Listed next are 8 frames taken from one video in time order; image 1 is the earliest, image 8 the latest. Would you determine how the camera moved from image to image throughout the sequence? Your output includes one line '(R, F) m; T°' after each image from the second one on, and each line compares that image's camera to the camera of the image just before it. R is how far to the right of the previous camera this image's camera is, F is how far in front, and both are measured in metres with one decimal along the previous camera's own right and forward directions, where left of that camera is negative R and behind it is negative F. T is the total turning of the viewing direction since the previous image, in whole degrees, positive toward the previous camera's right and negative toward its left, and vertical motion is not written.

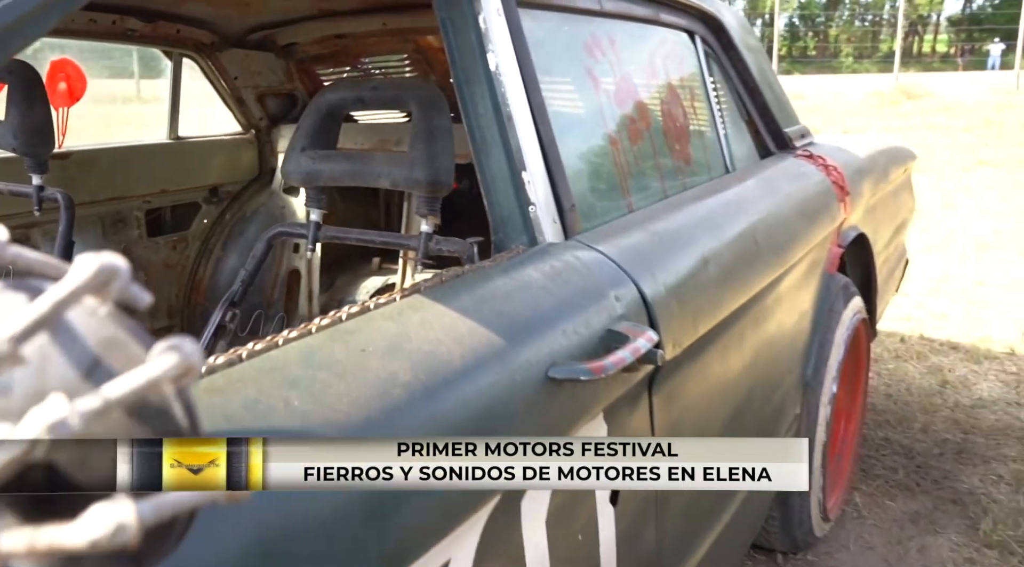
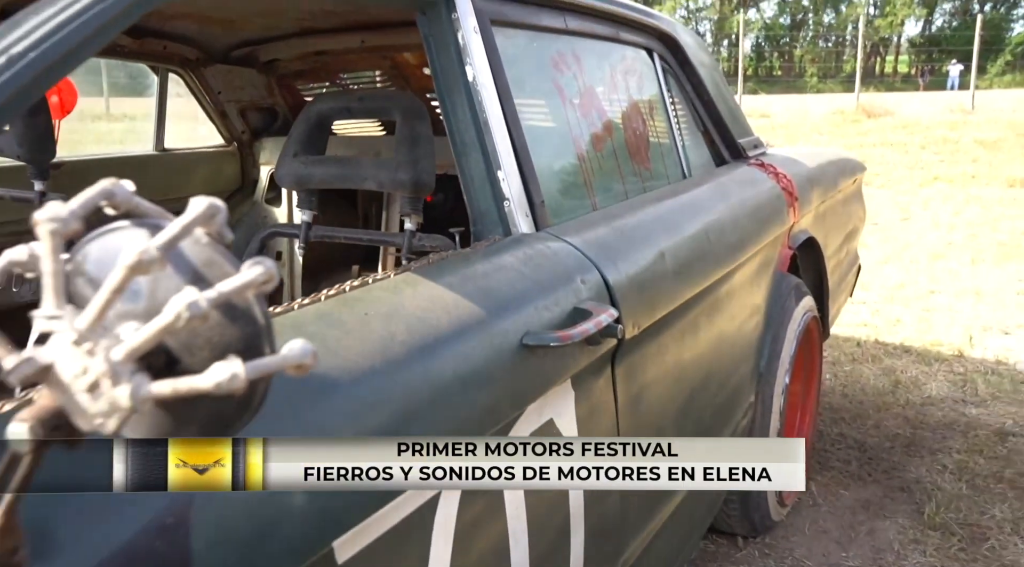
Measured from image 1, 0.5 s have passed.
(0.0, -0.1) m; +2°
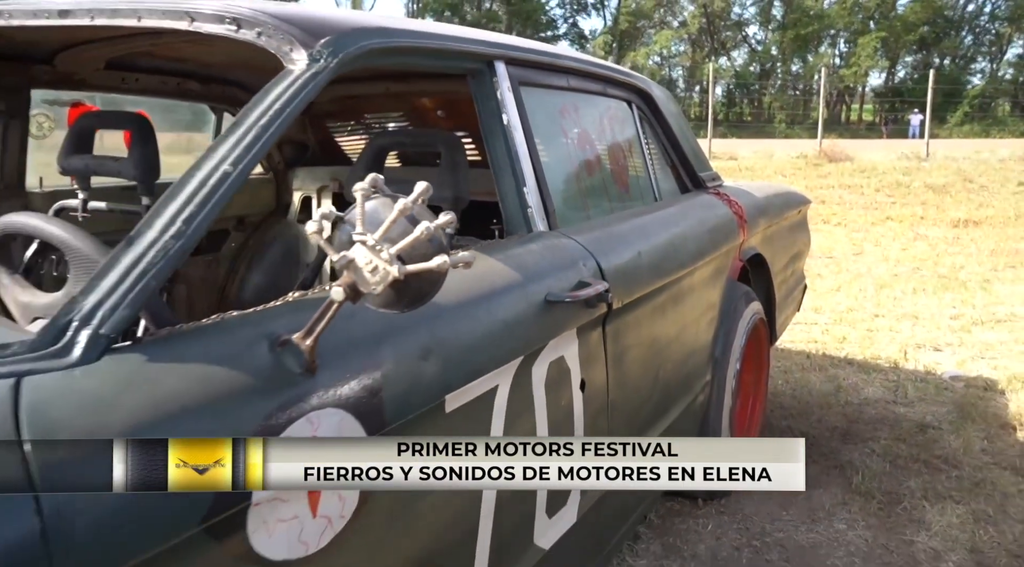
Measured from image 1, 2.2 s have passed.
(-0.1, -0.5) m; +2°
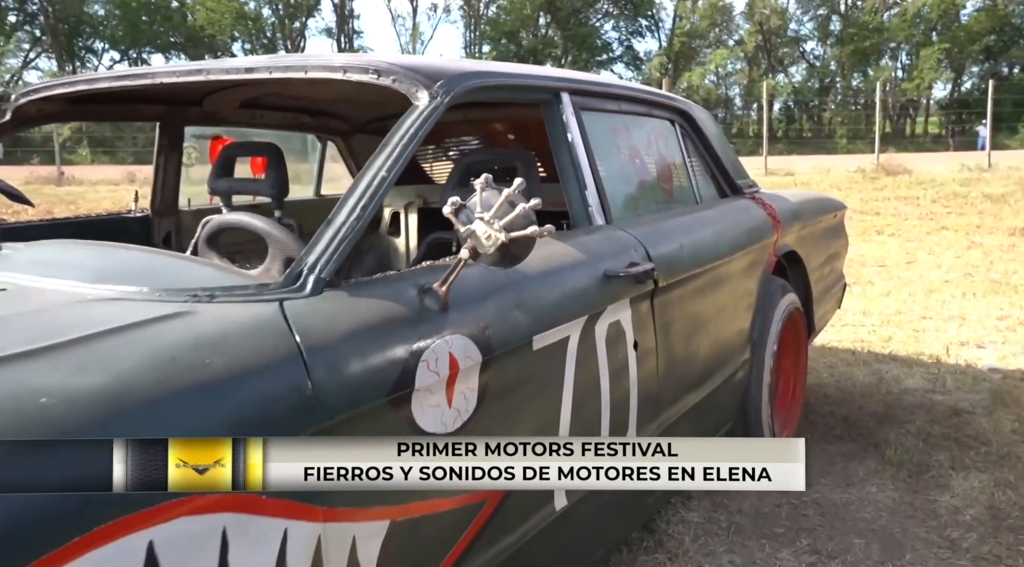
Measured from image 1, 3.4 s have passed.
(0.0, -0.5) m; -4°
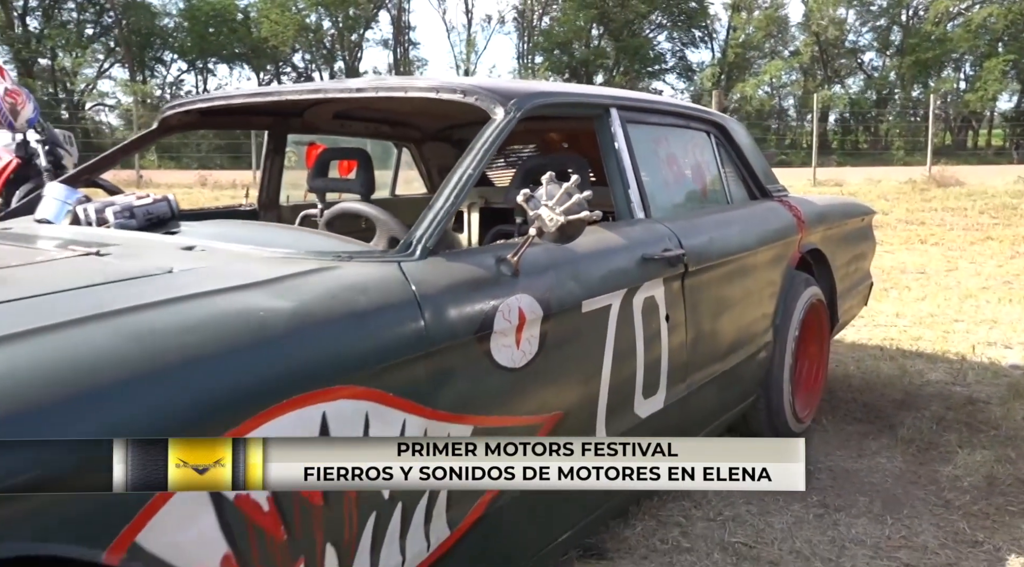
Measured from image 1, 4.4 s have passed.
(0.0, -0.5) m; -3°
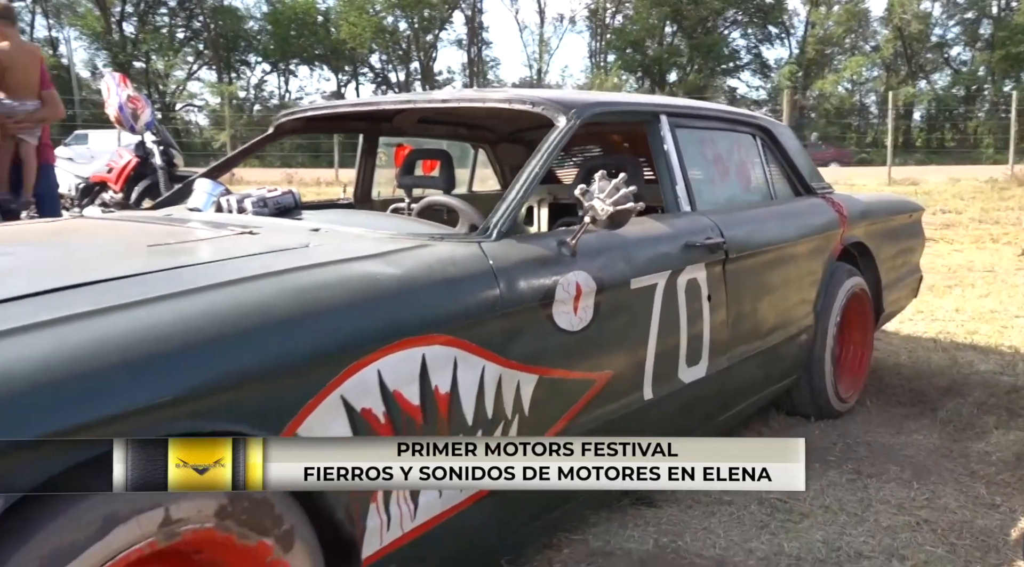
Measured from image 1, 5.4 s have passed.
(0.0, -0.4) m; -5°
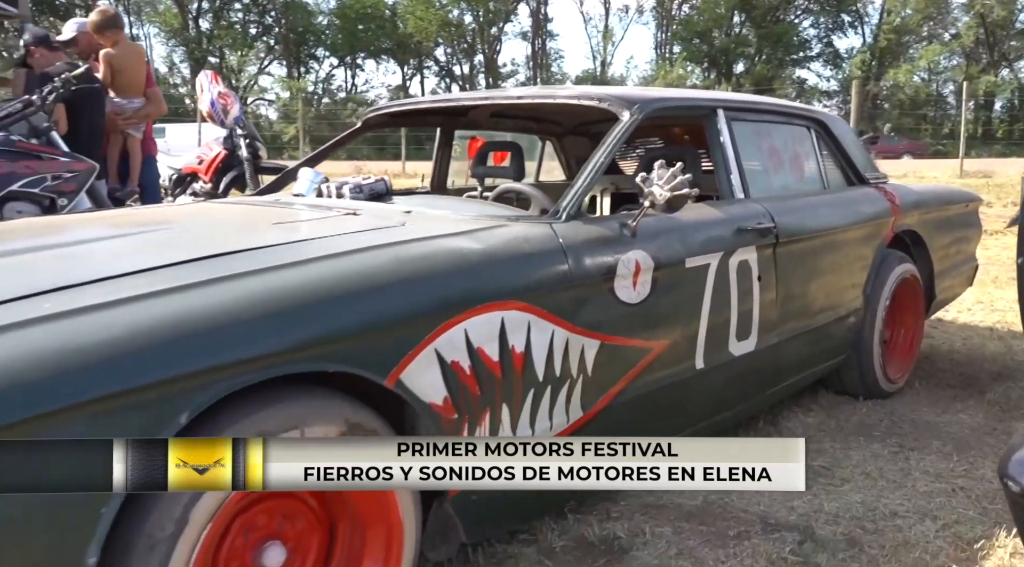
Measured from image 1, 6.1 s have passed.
(0.0, -0.3) m; -4°
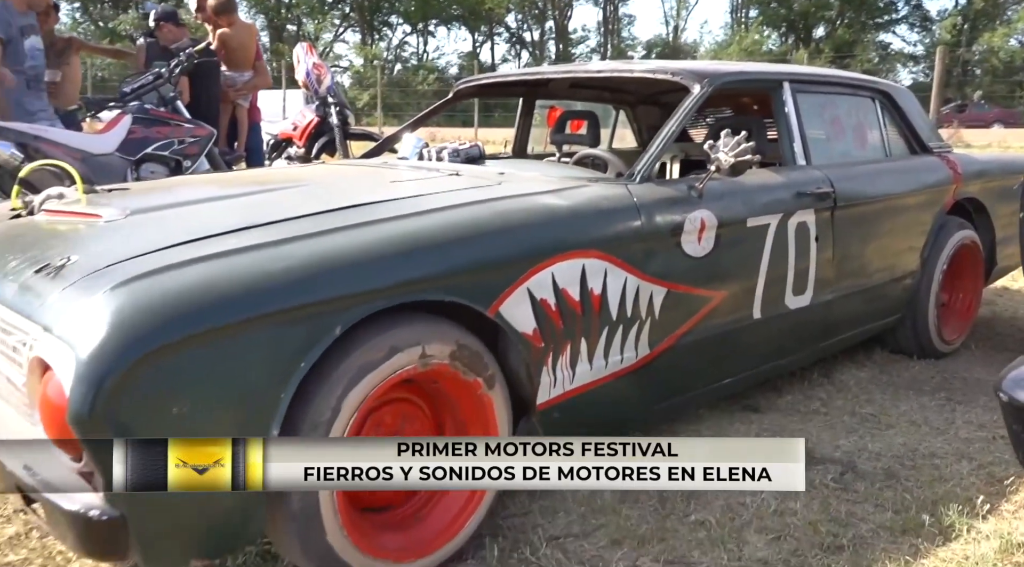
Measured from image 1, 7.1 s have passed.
(0.0, -0.4) m; -4°
